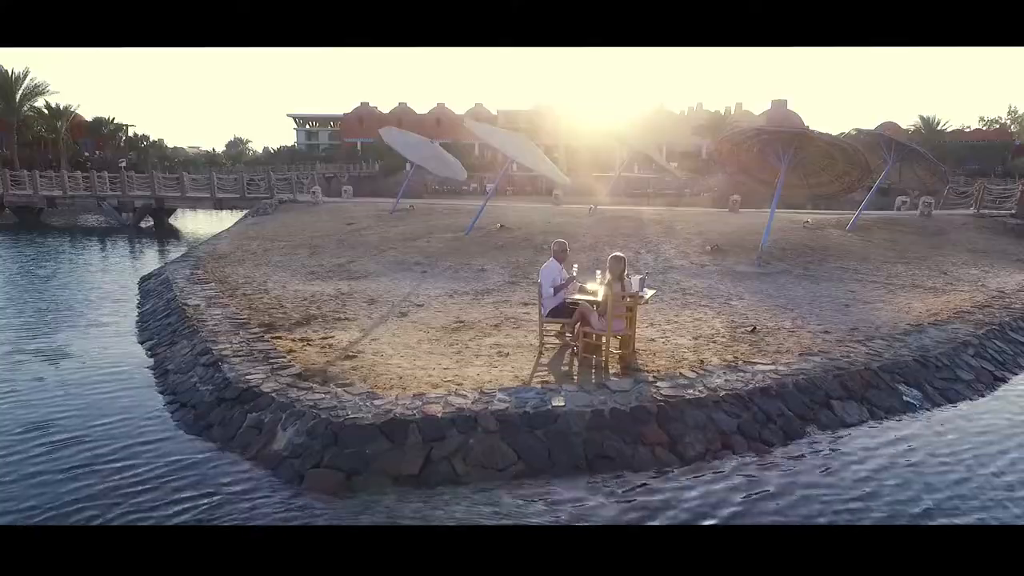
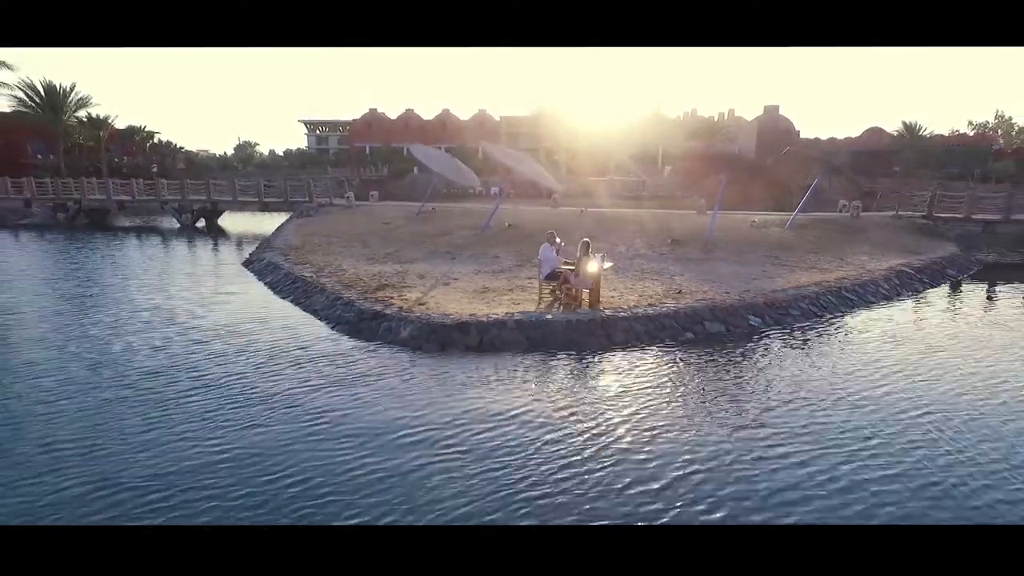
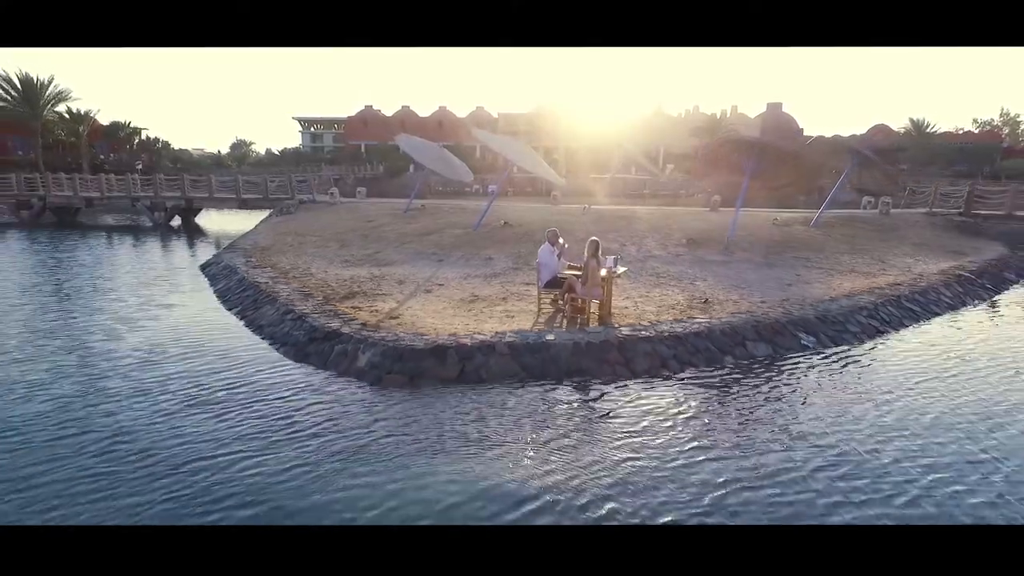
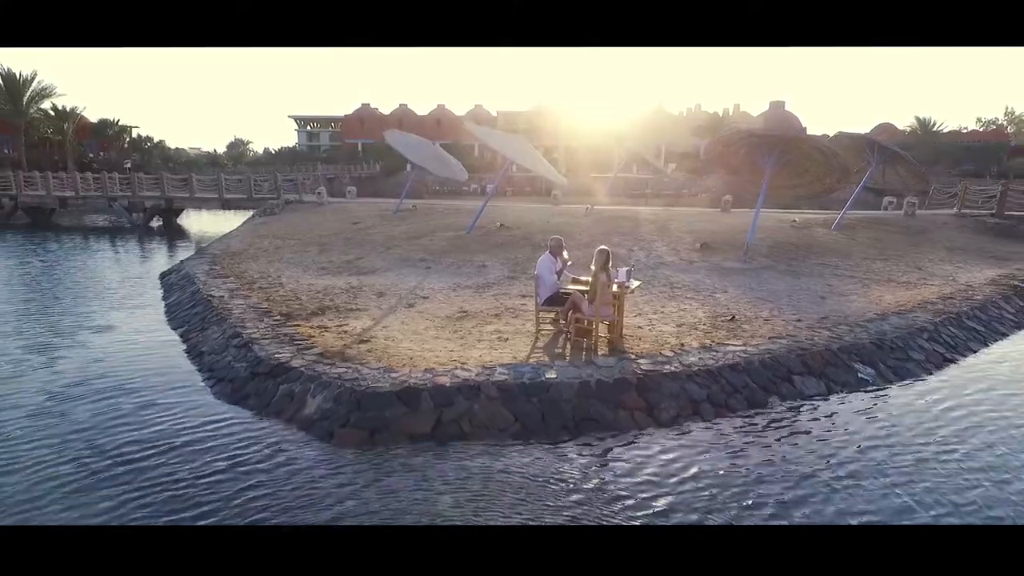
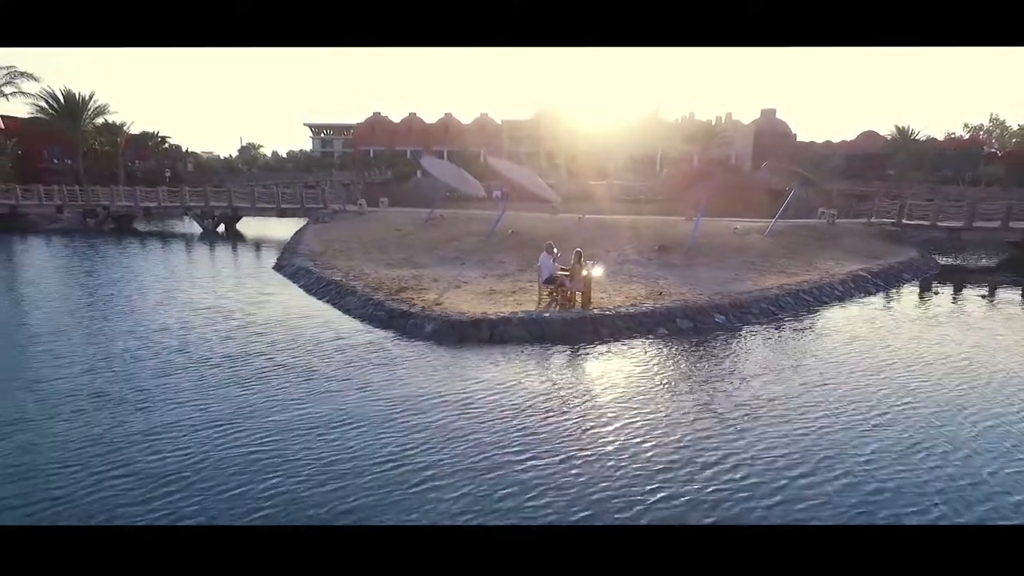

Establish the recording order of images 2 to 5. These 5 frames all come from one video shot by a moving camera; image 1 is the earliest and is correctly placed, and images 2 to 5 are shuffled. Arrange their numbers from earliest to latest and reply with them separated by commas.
4, 3, 2, 5
